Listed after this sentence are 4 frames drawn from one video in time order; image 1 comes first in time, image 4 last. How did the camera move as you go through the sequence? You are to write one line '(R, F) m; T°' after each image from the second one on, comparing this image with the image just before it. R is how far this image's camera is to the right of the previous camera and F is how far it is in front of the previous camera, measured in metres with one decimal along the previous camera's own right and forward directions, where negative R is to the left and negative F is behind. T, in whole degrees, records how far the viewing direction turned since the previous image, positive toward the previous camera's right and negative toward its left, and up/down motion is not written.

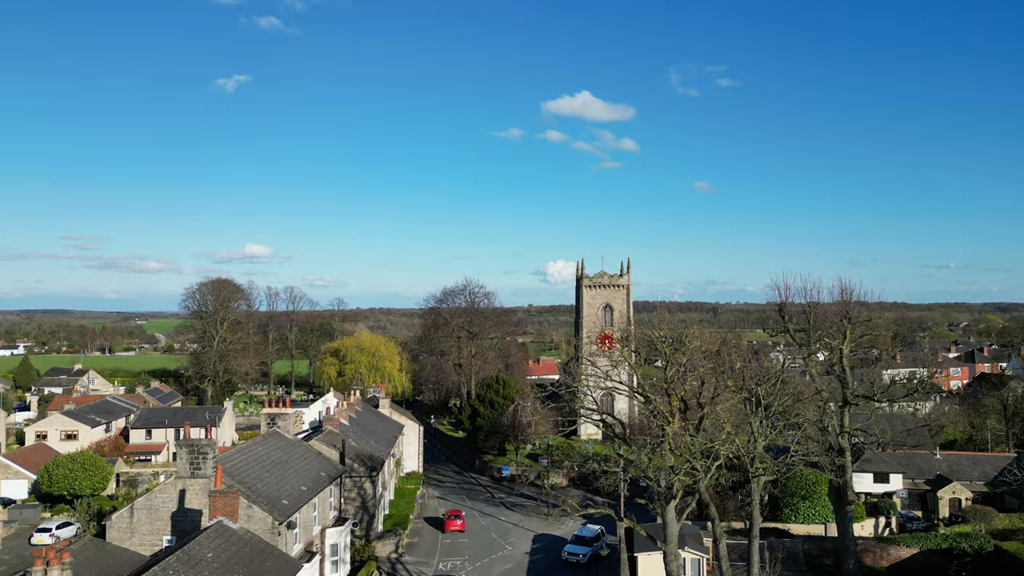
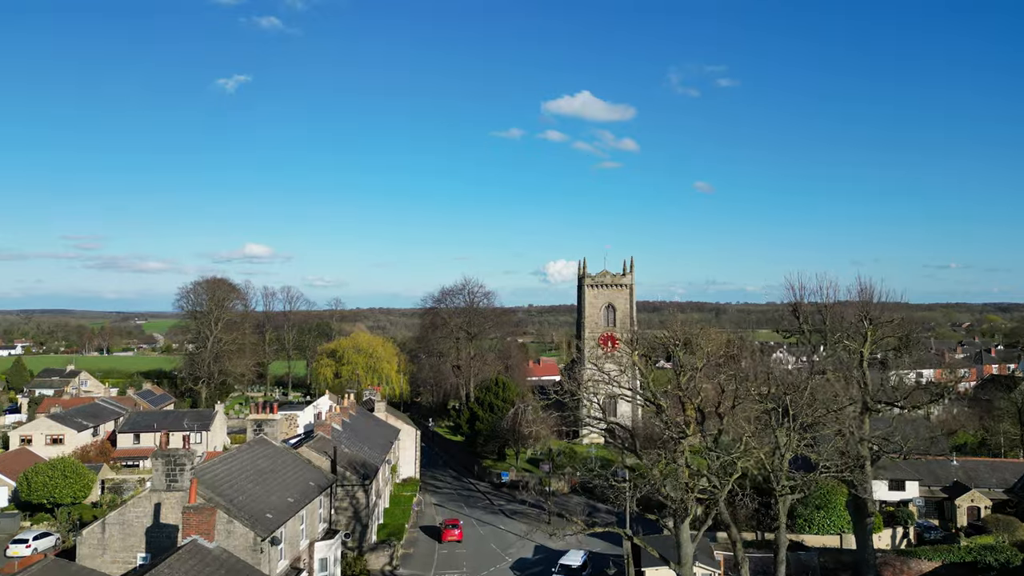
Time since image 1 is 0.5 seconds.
(0.0, +1.5) m; 0°
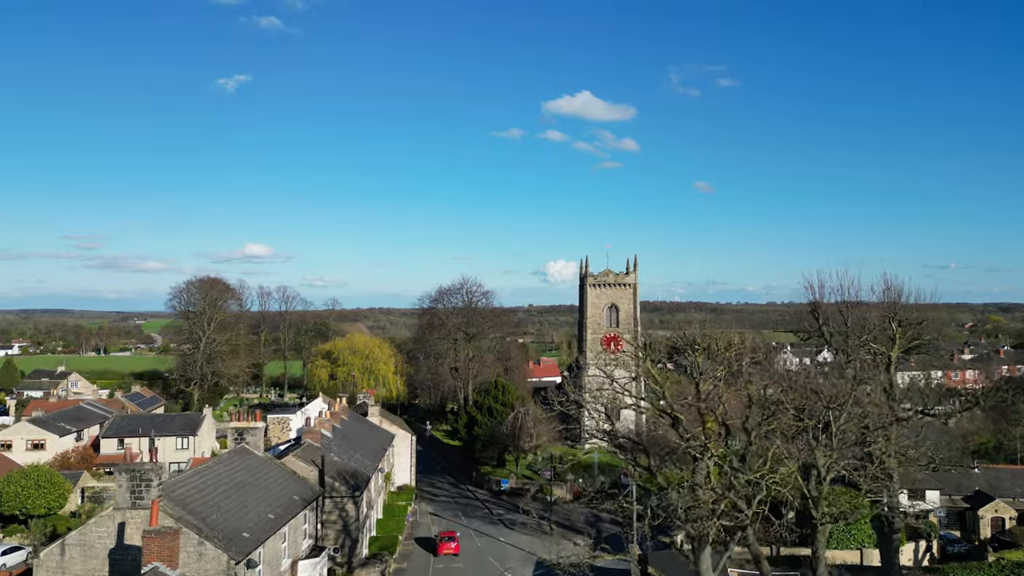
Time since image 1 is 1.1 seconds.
(0.0, +1.8) m; 0°
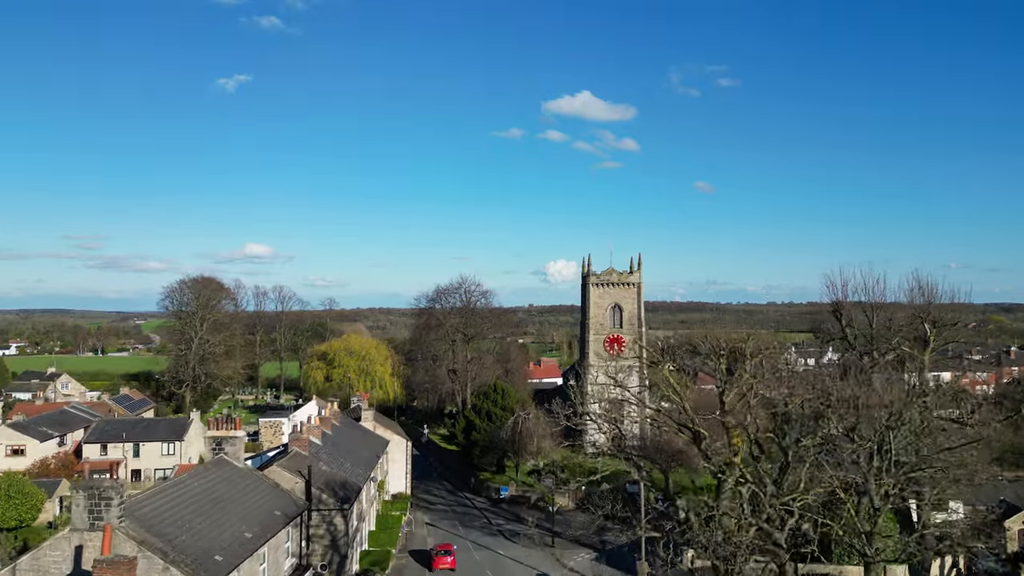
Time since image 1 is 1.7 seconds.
(0.0, +1.8) m; 0°
